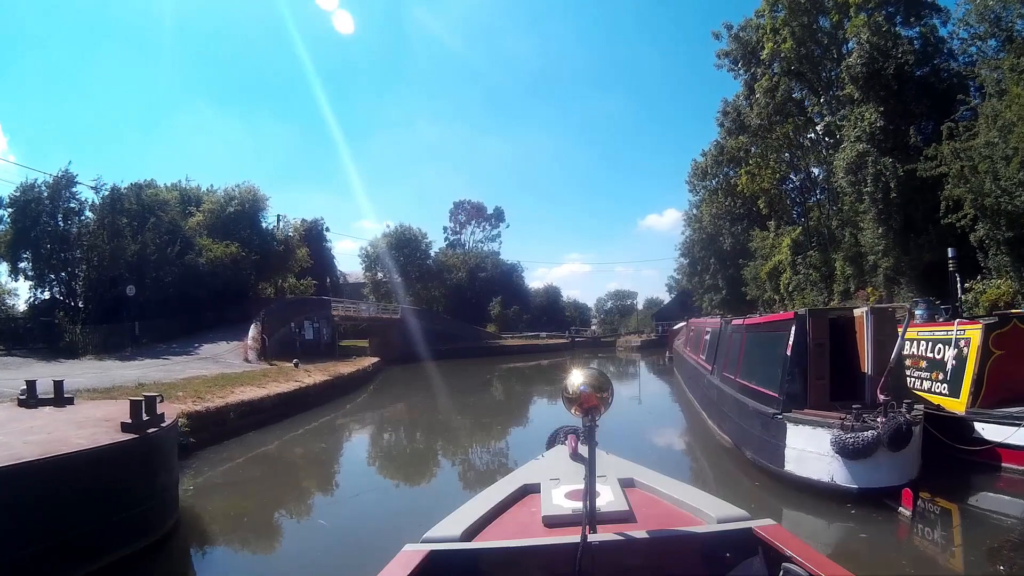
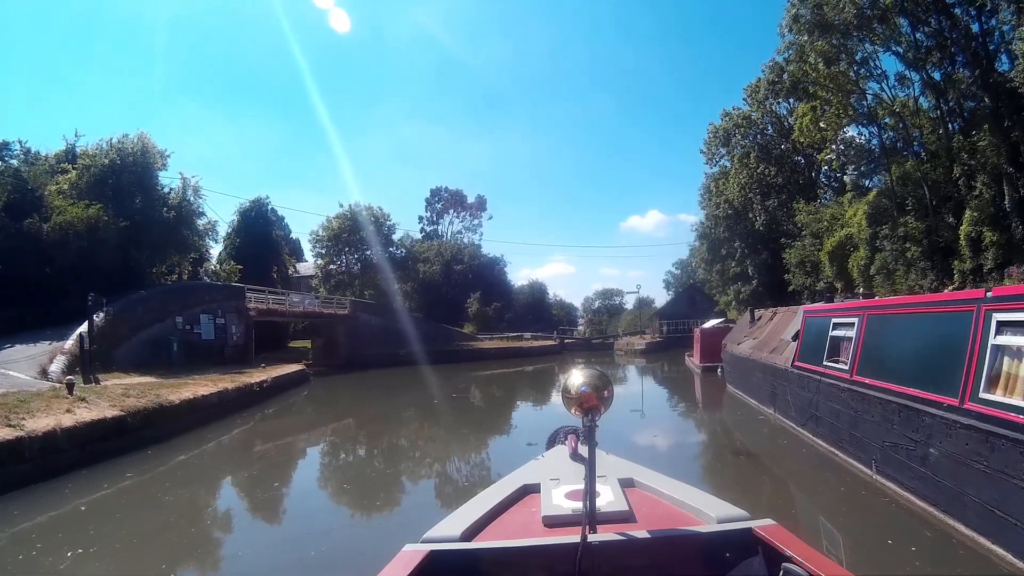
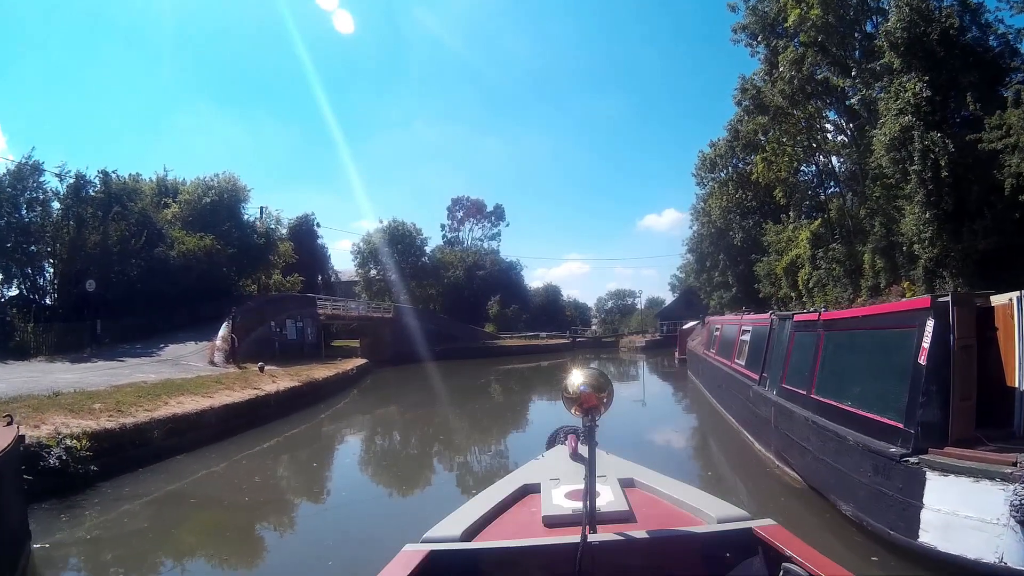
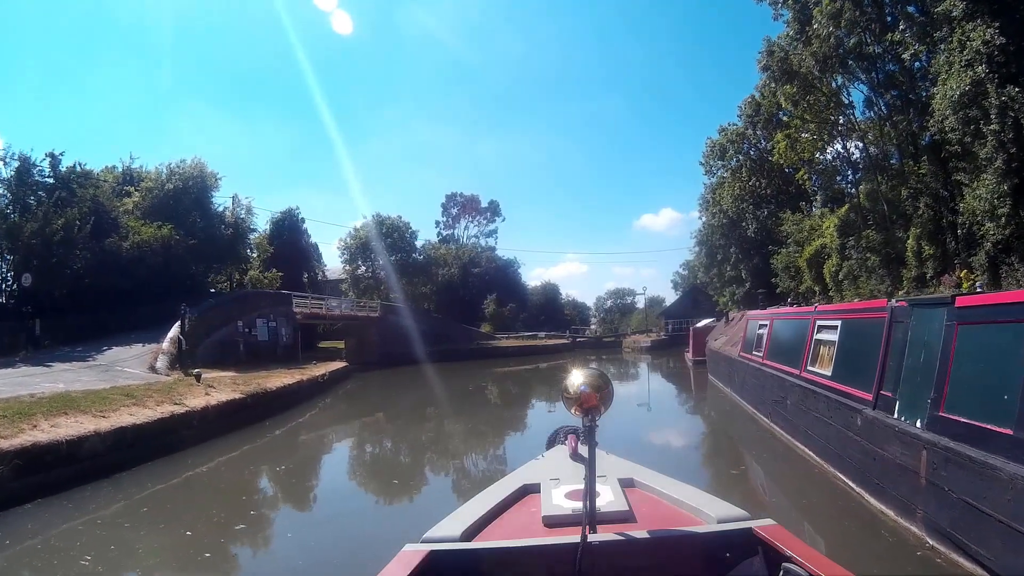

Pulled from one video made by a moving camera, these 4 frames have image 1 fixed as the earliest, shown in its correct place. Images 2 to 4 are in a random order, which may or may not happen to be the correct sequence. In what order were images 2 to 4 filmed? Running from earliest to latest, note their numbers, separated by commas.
3, 4, 2
